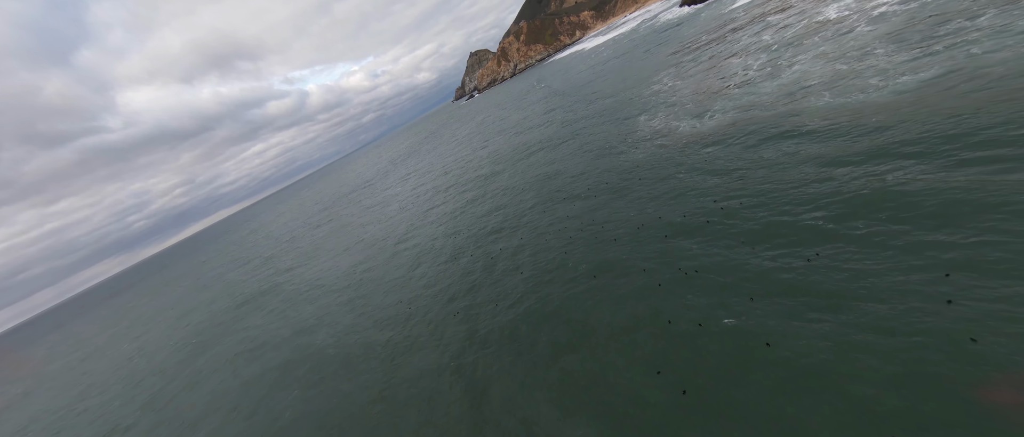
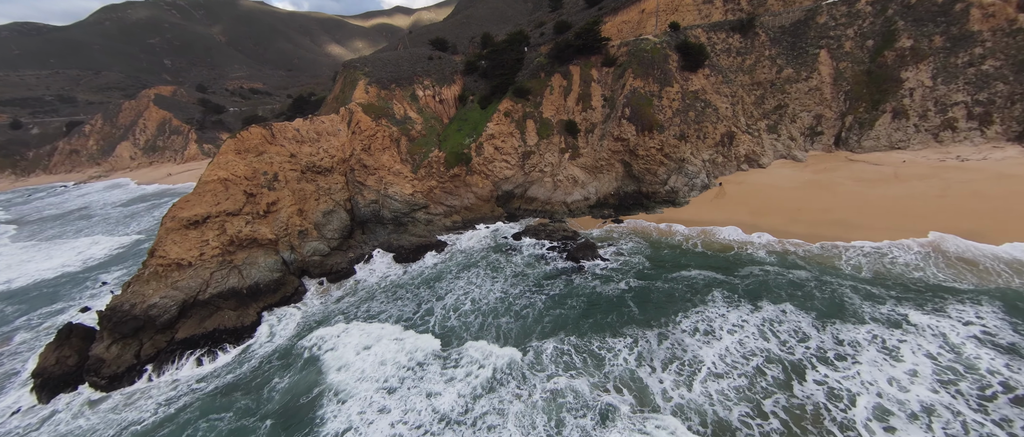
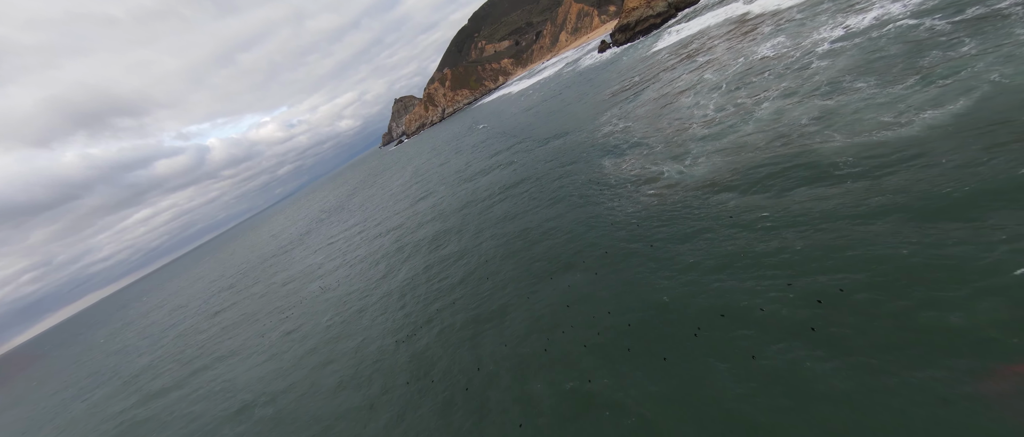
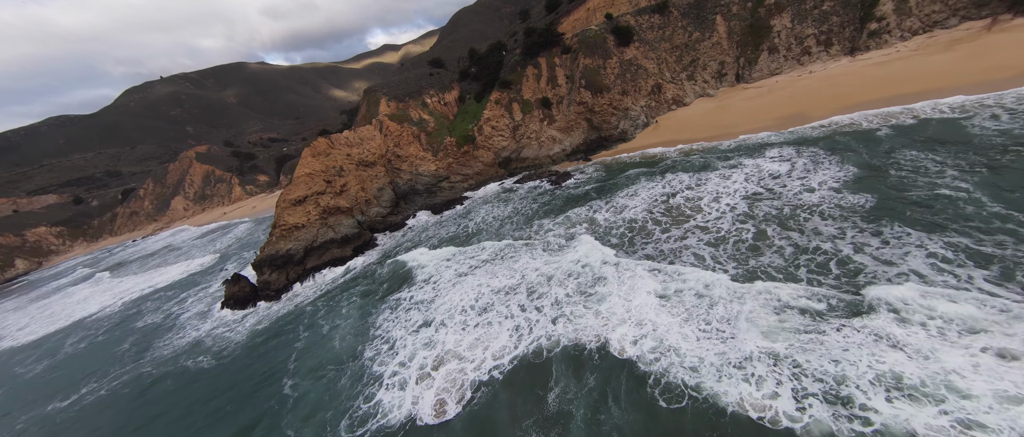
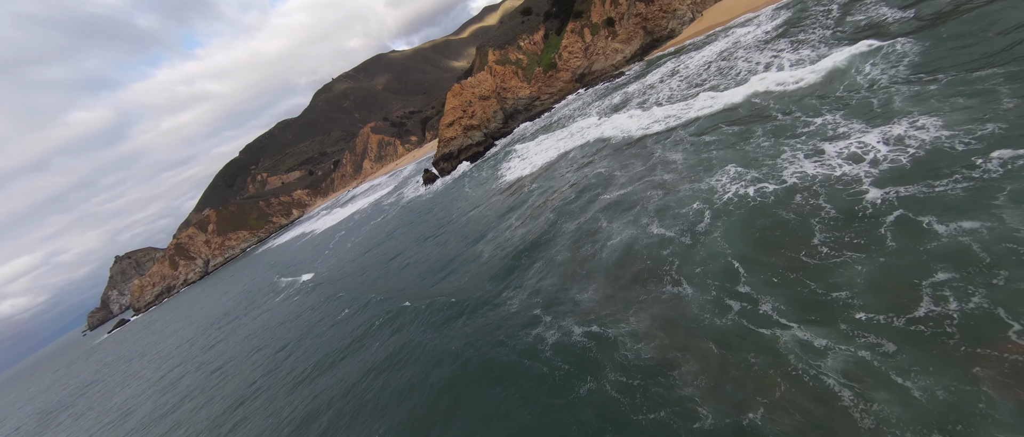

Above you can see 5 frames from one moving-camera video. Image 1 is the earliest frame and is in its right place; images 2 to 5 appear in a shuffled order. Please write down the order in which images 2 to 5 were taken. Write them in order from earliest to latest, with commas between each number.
3, 5, 4, 2
